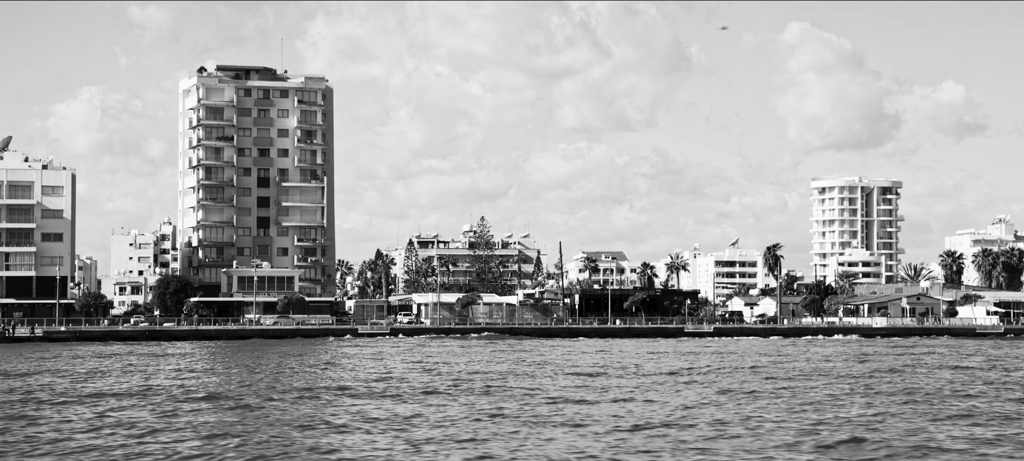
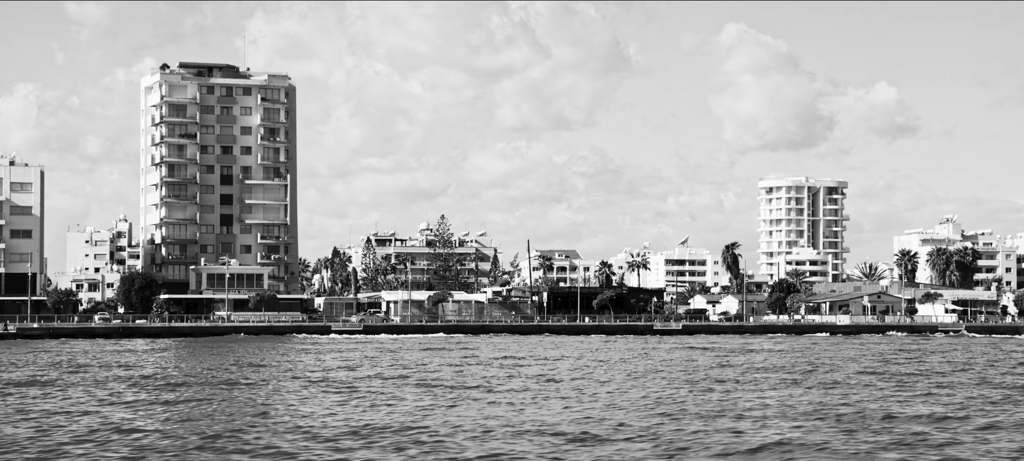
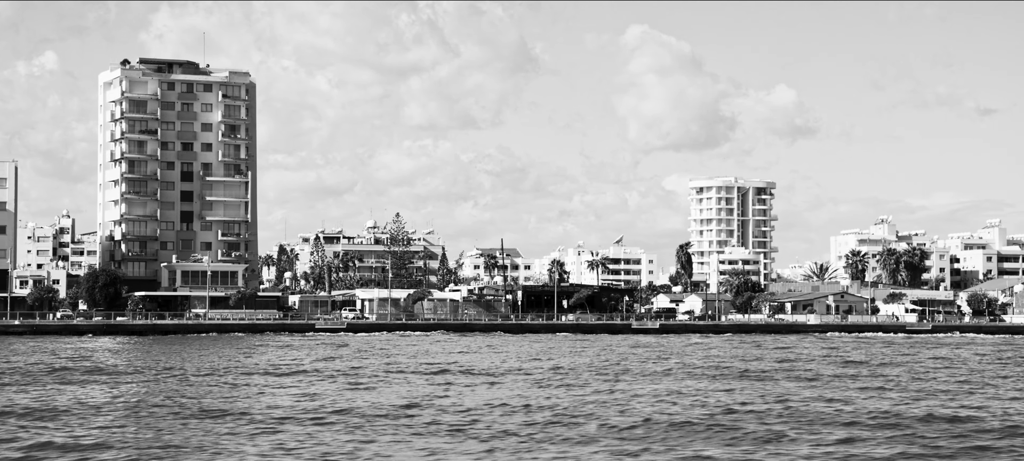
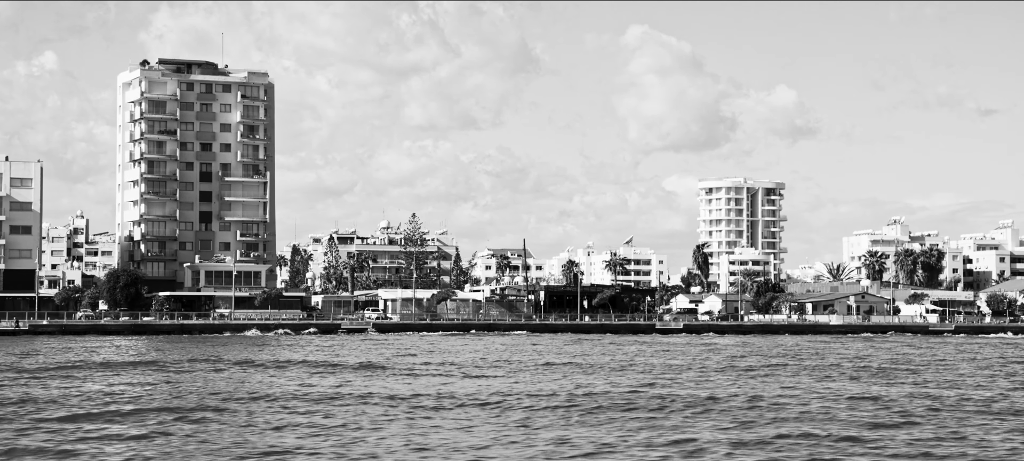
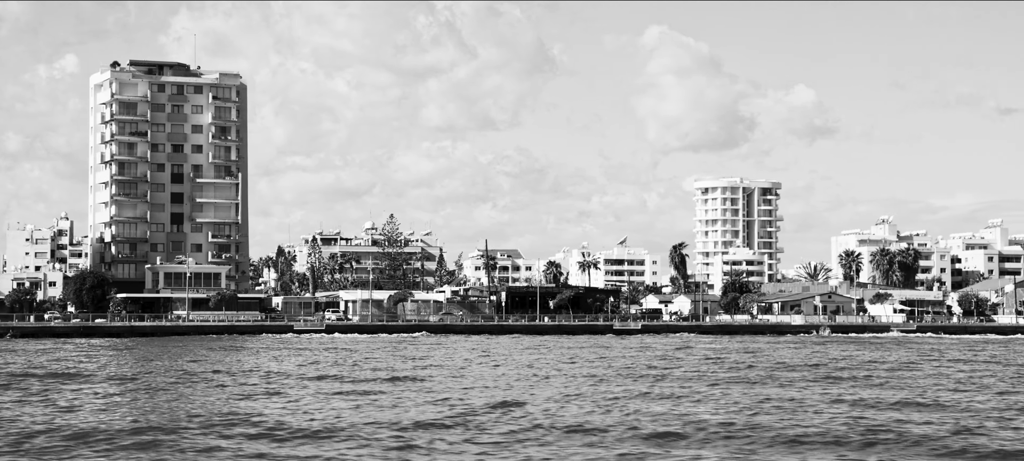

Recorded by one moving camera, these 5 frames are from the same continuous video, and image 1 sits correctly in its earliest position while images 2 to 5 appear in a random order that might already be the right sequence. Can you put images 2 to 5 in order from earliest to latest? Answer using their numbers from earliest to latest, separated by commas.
2, 5, 3, 4
